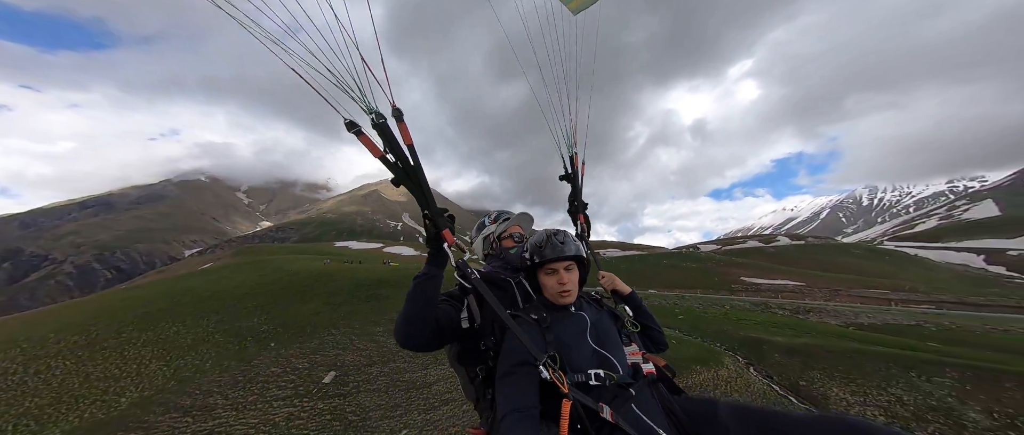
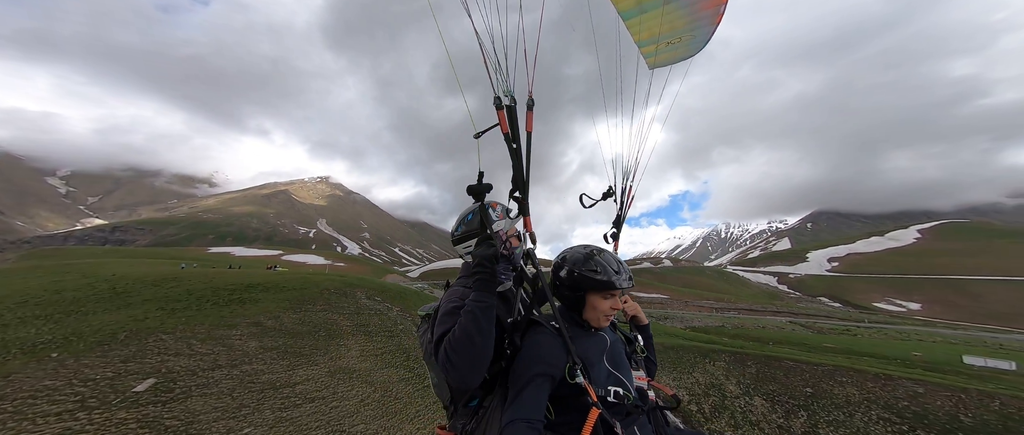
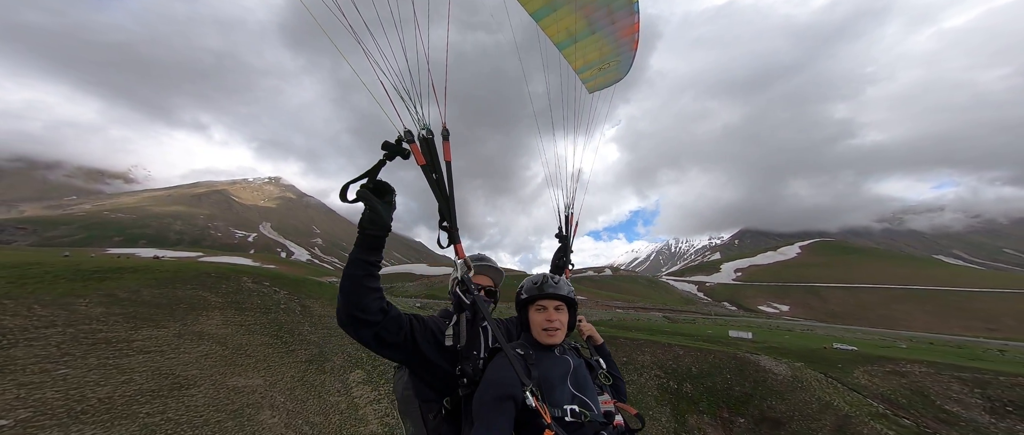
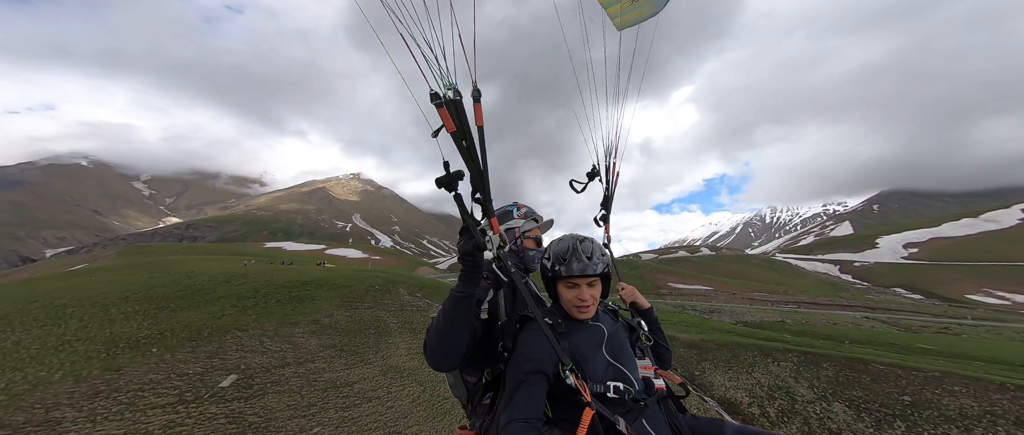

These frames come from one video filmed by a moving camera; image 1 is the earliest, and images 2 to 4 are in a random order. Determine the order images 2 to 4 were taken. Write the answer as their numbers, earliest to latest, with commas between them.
4, 2, 3
